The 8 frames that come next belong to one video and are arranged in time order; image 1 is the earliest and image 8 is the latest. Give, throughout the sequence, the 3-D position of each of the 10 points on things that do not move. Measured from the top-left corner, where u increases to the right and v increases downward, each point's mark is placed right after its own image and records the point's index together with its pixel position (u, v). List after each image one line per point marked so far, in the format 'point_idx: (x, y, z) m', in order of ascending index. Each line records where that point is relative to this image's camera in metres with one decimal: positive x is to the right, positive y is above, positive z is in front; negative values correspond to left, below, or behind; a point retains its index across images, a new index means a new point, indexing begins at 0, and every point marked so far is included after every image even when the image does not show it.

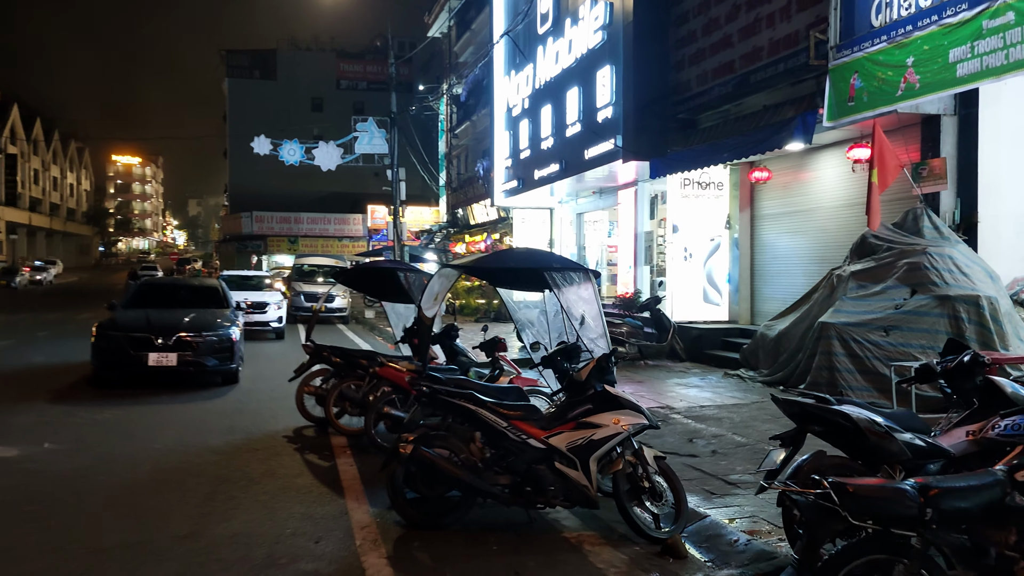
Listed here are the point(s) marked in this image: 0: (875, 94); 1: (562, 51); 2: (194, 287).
0: (+3.4, +1.8, +7.8) m
1: (+1.0, +4.7, +16.5) m
2: (-4.5, 0.0, +11.8) m
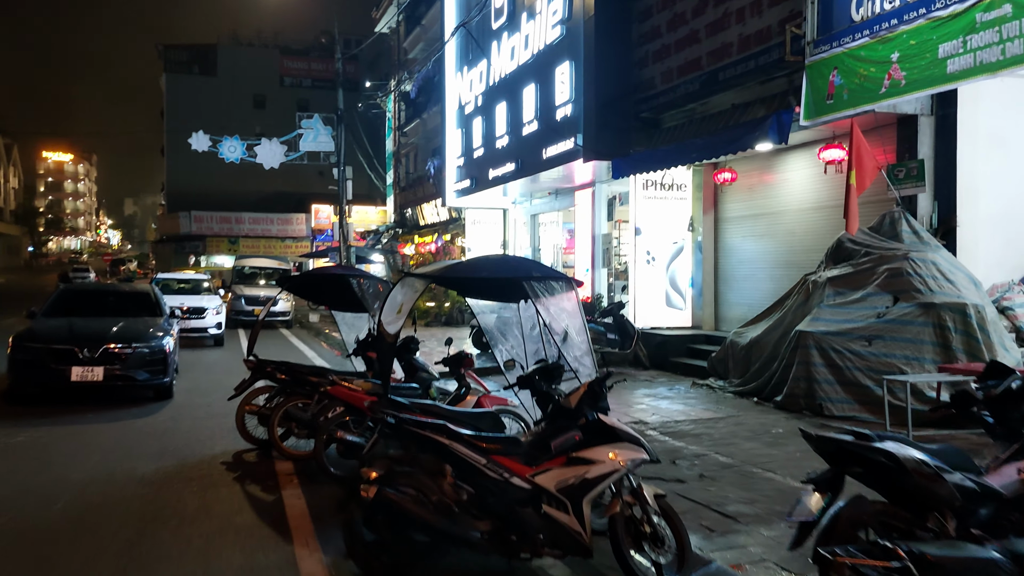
0: (+3.1, +1.8, +7.4) m
1: (+0.1, +4.7, +16.0) m
2: (-5.1, 0.0, +10.9) m
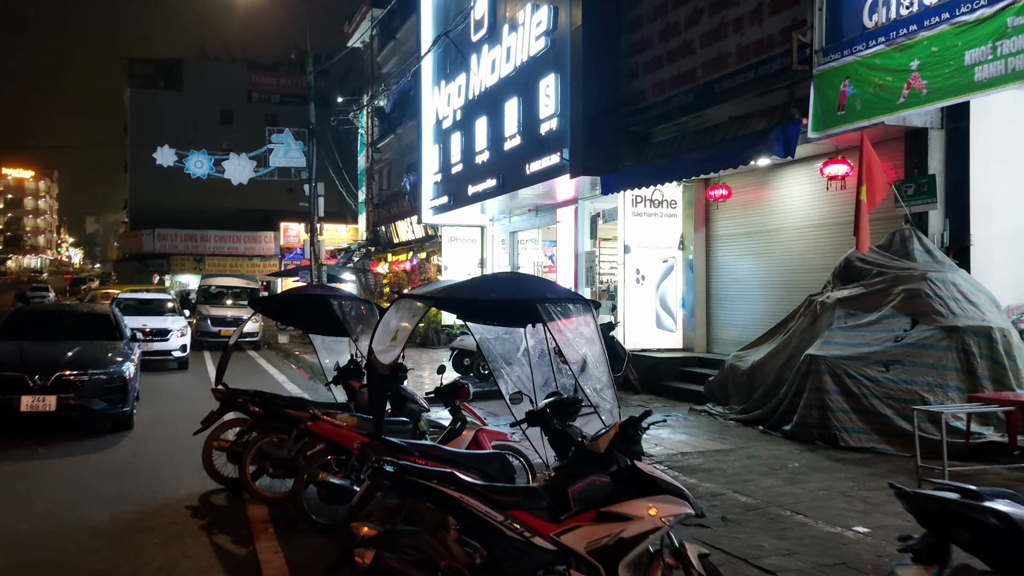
0: (+3.0, +1.6, +7.0) m
1: (-0.3, +4.3, +15.5) m
2: (-5.3, -0.3, +10.1) m
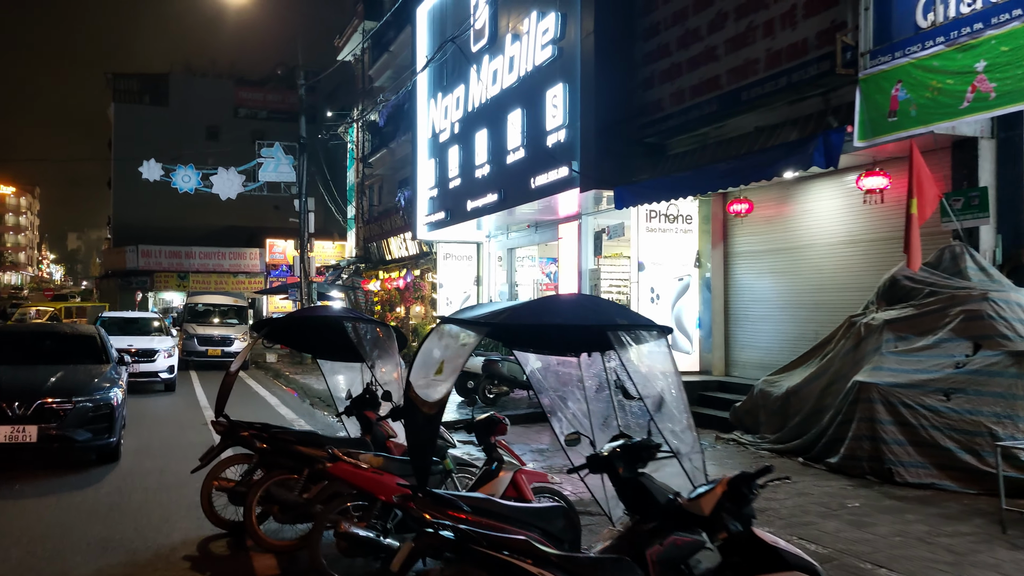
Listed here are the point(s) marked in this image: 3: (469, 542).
0: (+3.2, +1.4, +6.5) m
1: (-0.2, +4.0, +15.0) m
2: (-5.1, -0.5, +9.4) m
3: (-0.1, -0.9, +2.8) m
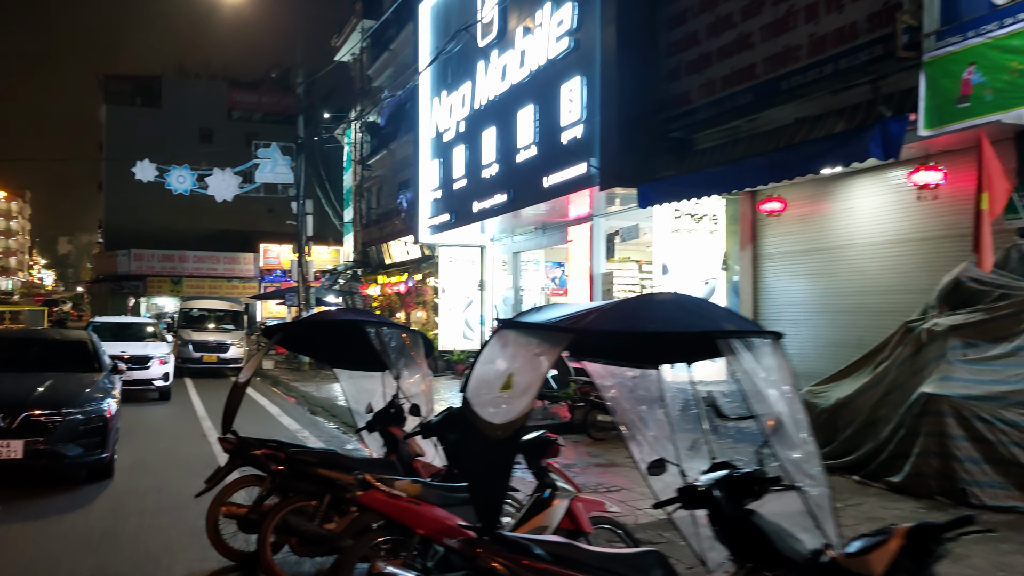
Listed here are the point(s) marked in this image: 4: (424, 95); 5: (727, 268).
0: (+3.5, +1.4, +5.9) m
1: (0.0, +3.9, +14.4) m
2: (-4.9, -0.6, +8.7) m
3: (+0.2, -0.9, +2.2) m
4: (-2.0, +4.5, +19.1) m
5: (+2.9, +0.3, +11.1) m
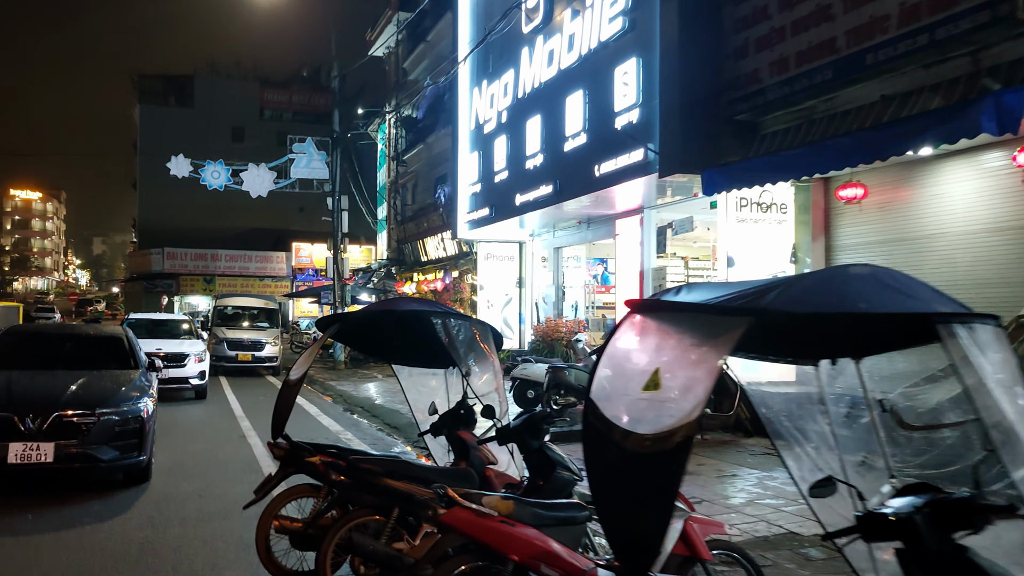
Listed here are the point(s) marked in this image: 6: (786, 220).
0: (+4.0, +1.5, +5.1) m
1: (+0.8, +4.0, +13.8) m
2: (-4.3, -0.5, +8.3) m
3: (+0.5, -0.8, +1.6) m
4: (-1.1, +4.6, +18.6) m
5: (+3.6, +0.3, +10.4) m
6: (+3.5, +0.8, +10.5) m
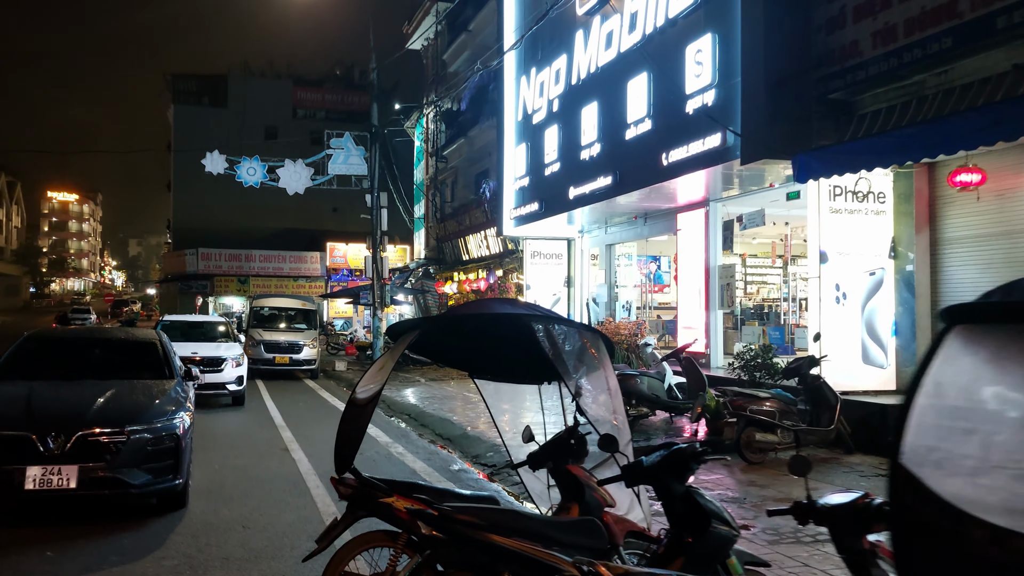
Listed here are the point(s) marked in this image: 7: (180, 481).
0: (+4.6, +1.5, +4.0) m
1: (+1.6, +4.0, +12.8) m
2: (-3.6, -0.5, +7.5) m
3: (+1.0, -0.8, +0.6) m
4: (0.0, +4.6, +17.6) m
5: (+4.3, +0.4, +9.3) m
6: (+4.2, +0.9, +9.4) m
7: (-2.5, -1.4, +6.1) m
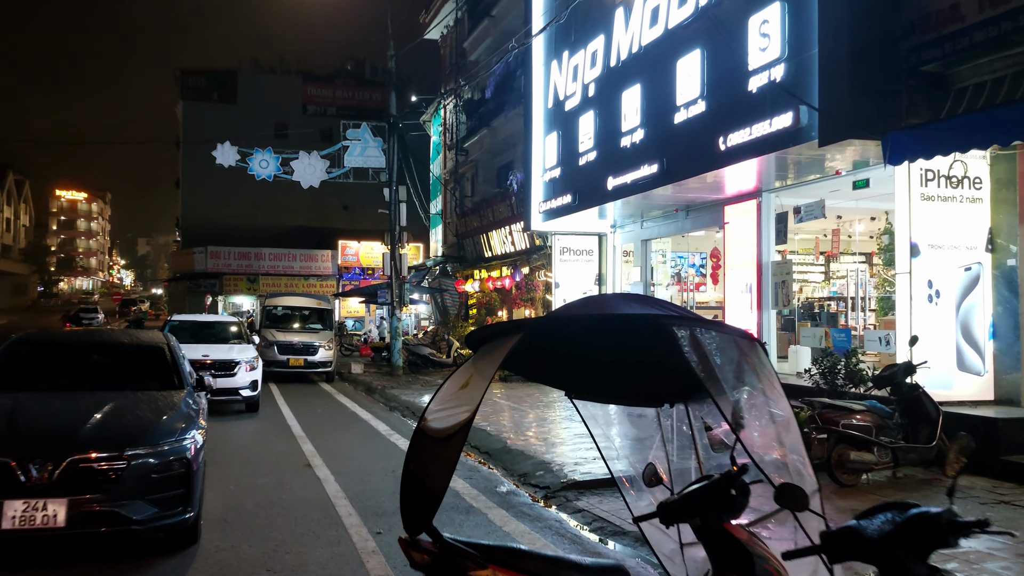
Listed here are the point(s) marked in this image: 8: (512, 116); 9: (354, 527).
0: (+5.0, +1.5, +3.0) m
1: (+2.2, +4.0, +11.7) m
2: (-3.1, -0.5, +6.5) m
3: (+1.4, -0.7, -0.5) m
4: (+0.5, +4.6, +16.6) m
5: (+4.8, +0.4, +8.2) m
6: (+4.7, +0.9, +8.3) m
7: (-2.0, -1.4, +5.1) m
8: (-0.1, +4.1, +19.9) m
9: (-1.1, -1.7, +5.9) m
